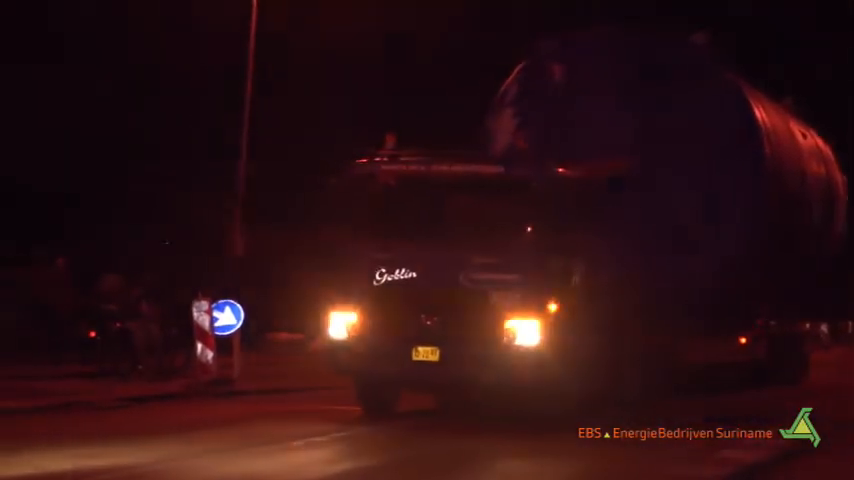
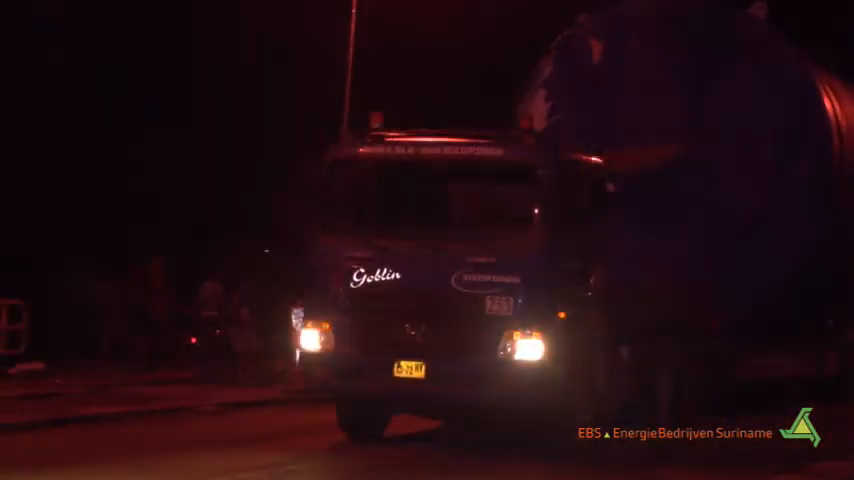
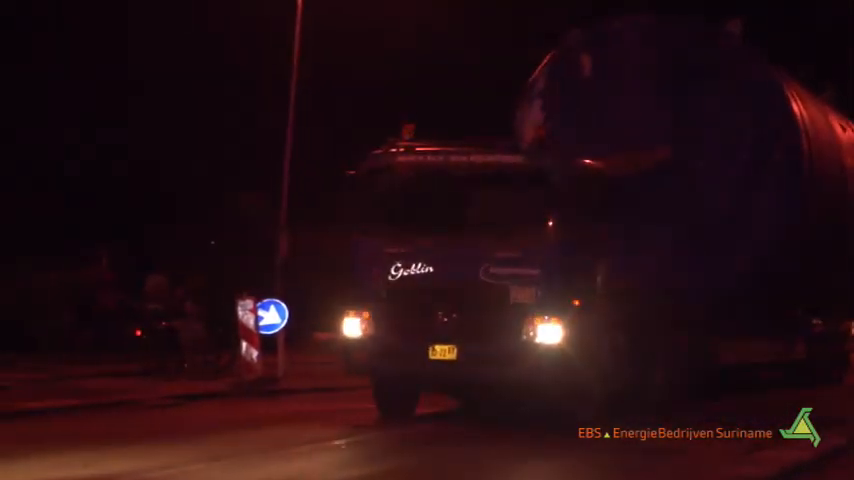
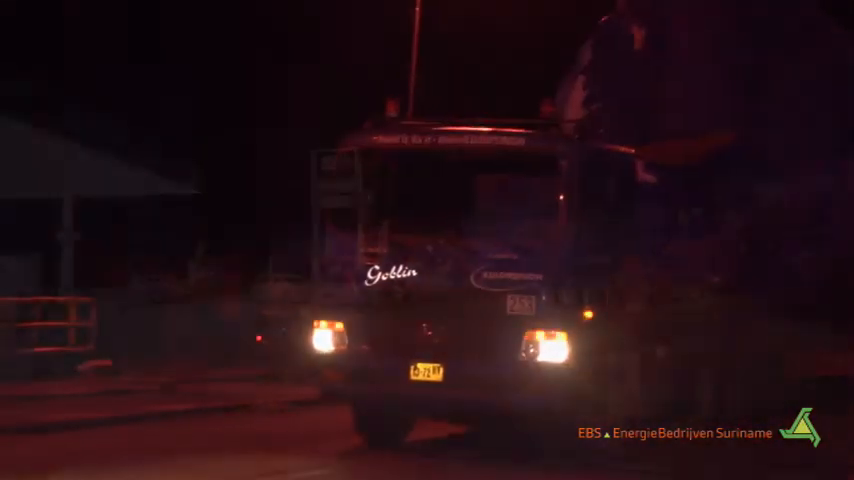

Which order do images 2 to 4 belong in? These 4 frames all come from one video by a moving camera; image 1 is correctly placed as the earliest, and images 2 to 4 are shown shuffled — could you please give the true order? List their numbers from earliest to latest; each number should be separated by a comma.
3, 2, 4
